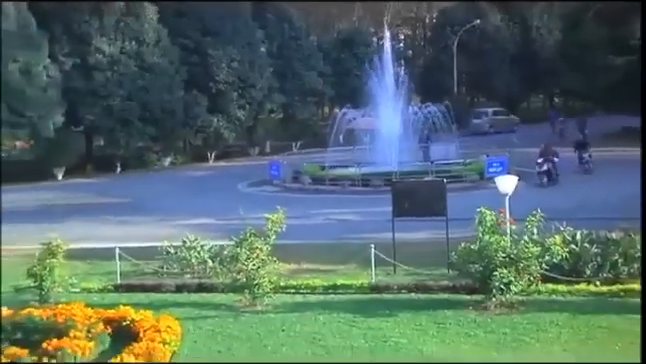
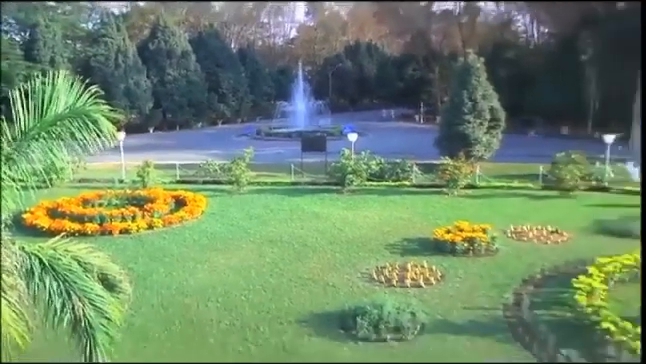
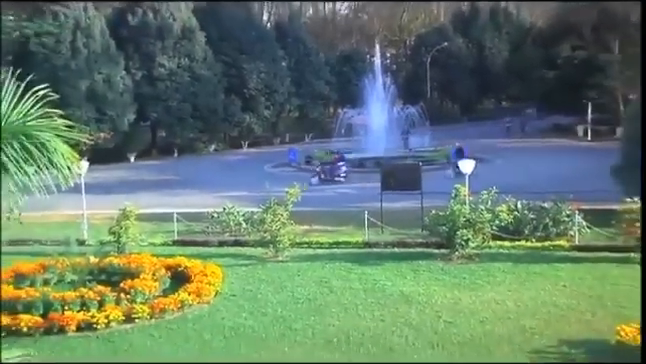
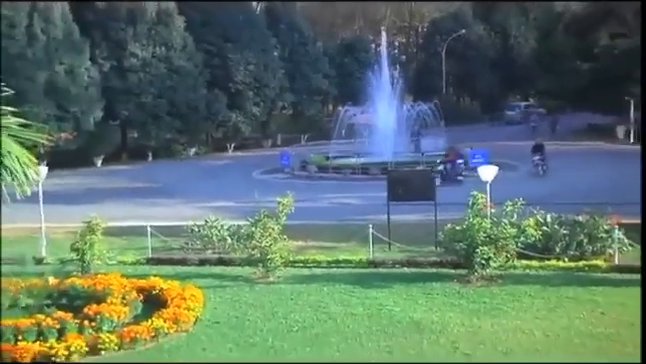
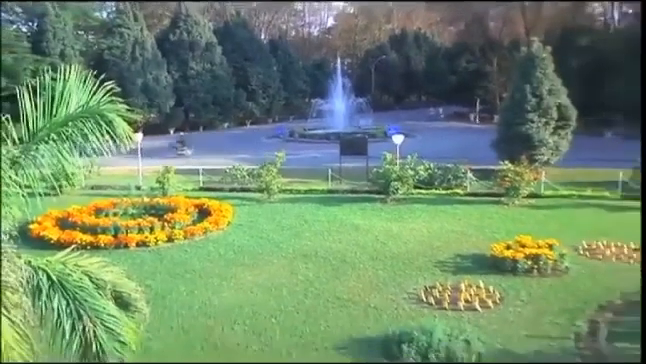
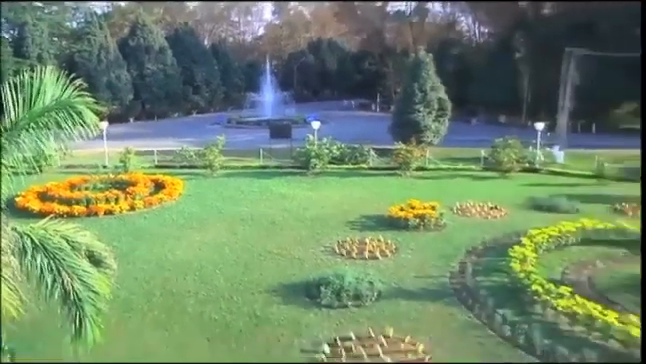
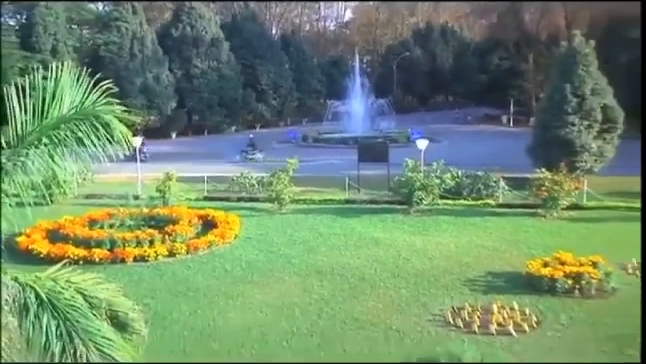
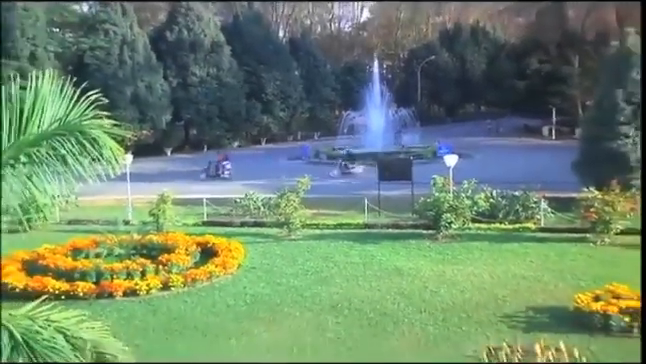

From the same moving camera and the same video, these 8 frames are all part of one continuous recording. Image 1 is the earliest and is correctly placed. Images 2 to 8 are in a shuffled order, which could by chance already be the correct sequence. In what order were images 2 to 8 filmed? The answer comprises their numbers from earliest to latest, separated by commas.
4, 3, 8, 7, 5, 2, 6
